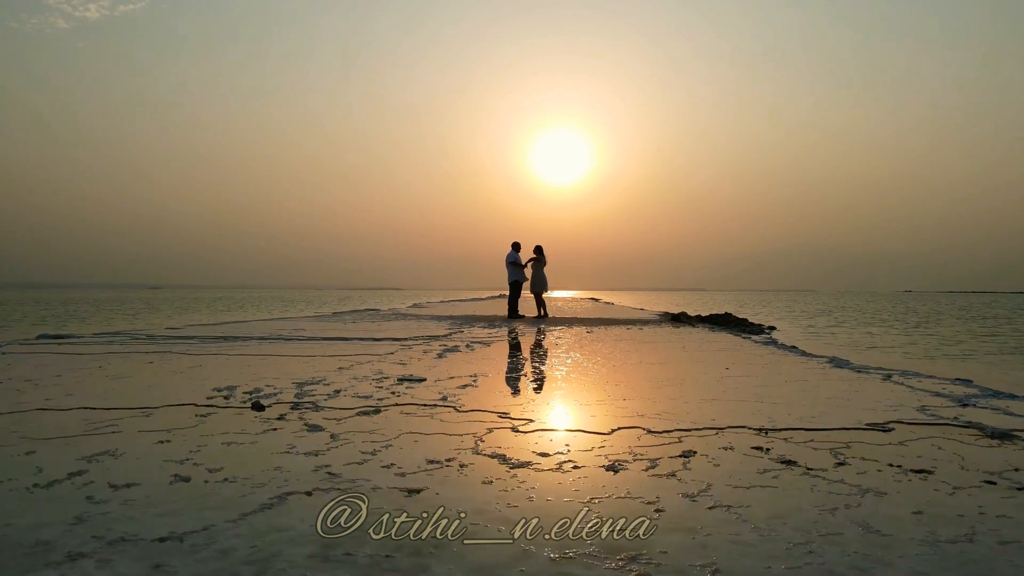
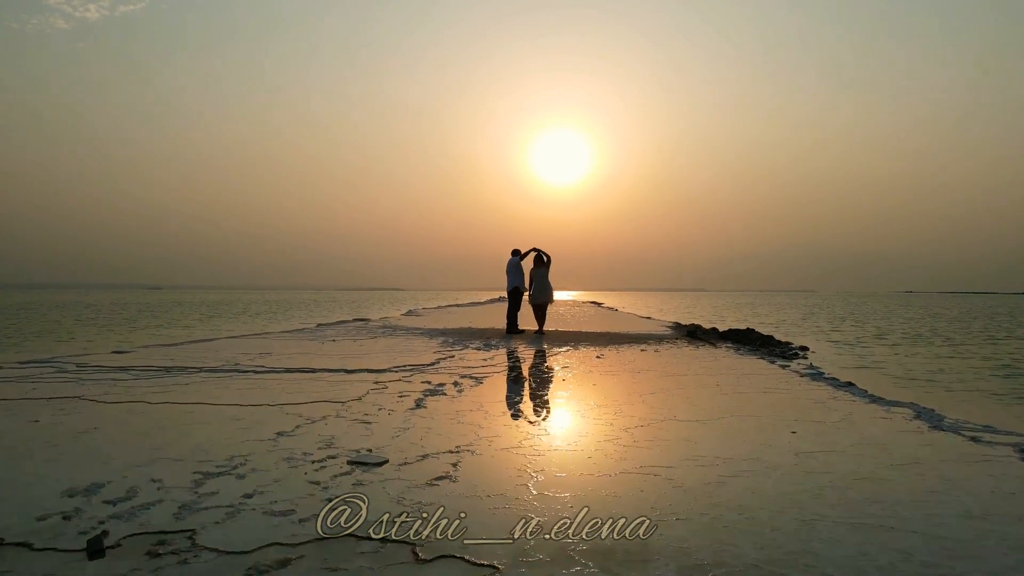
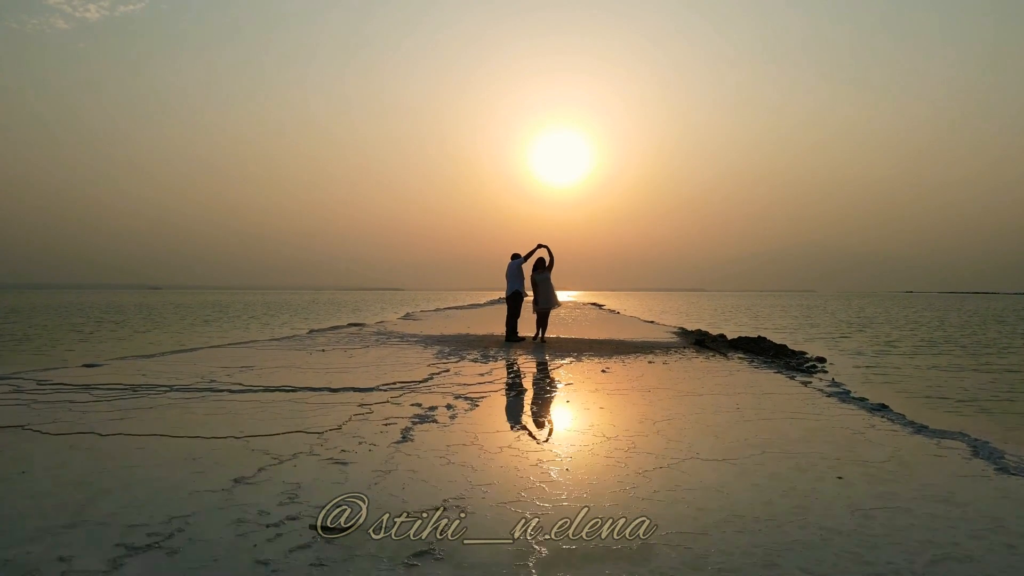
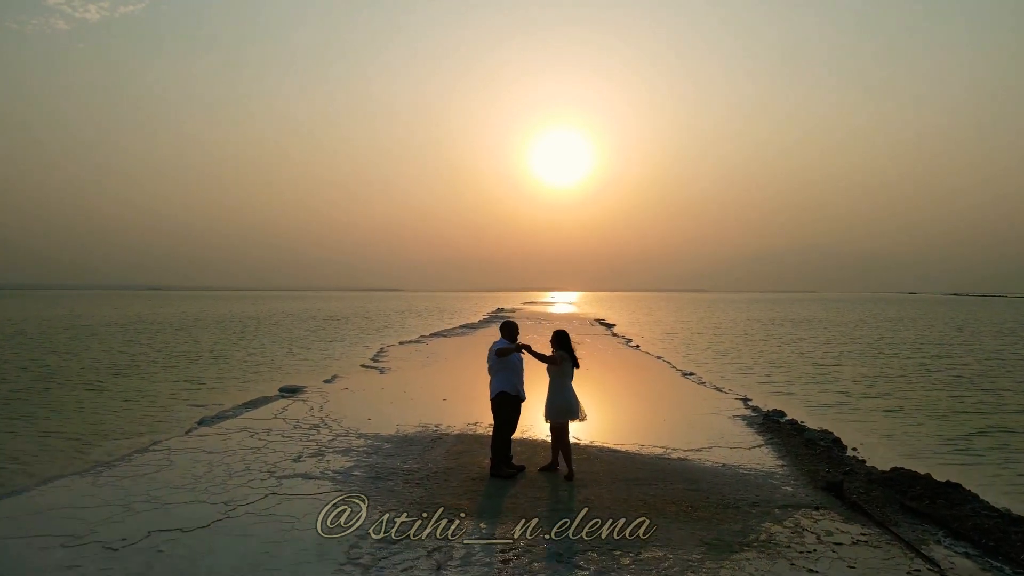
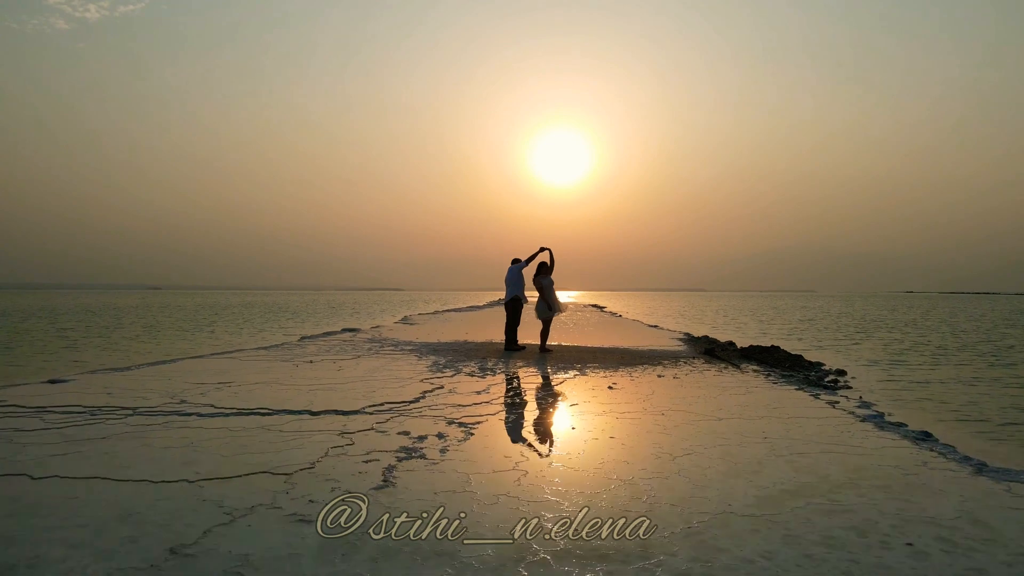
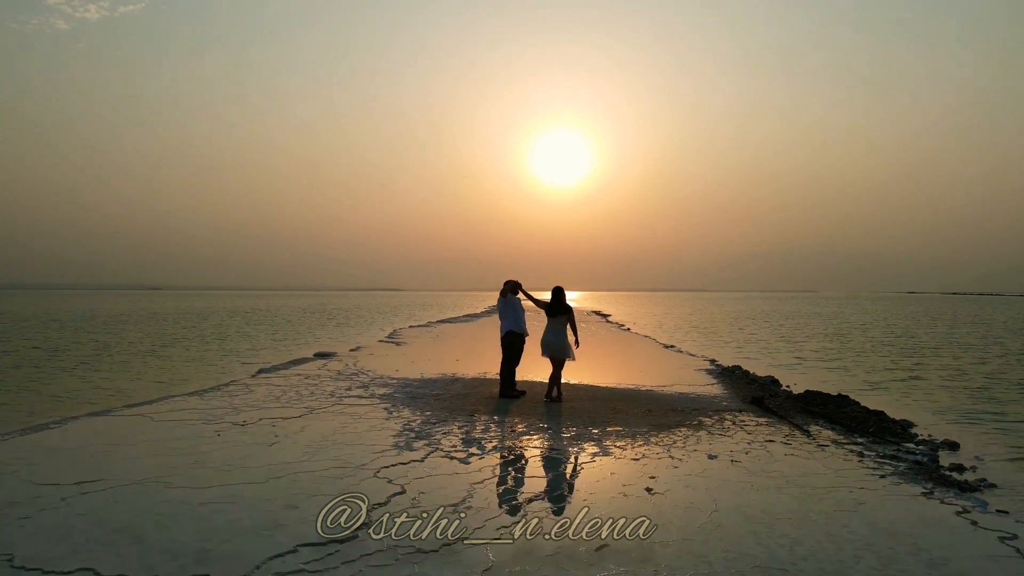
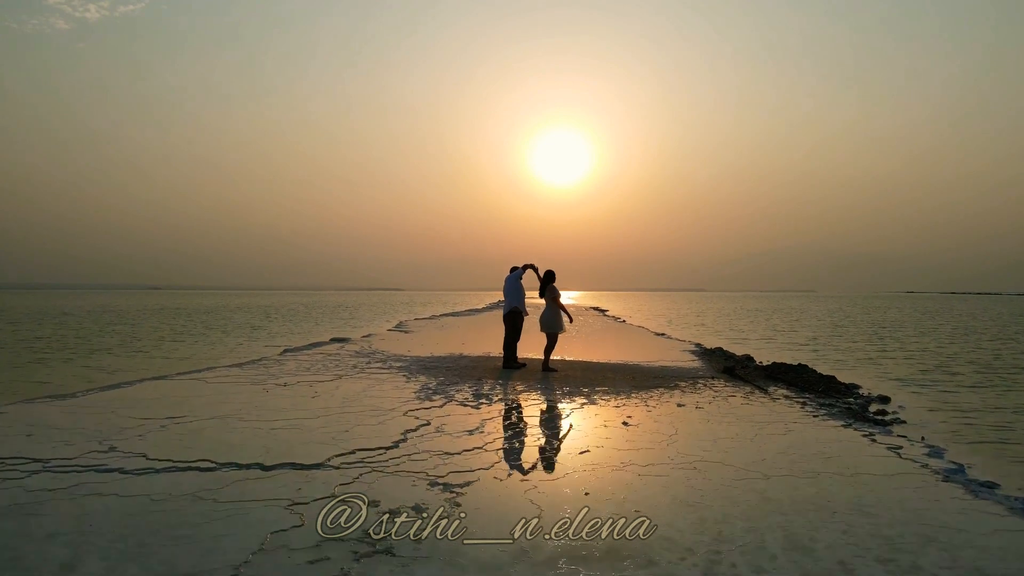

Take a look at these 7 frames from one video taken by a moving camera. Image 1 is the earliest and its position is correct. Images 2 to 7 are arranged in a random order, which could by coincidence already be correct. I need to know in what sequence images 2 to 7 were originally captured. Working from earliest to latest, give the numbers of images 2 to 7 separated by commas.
2, 3, 5, 7, 6, 4
